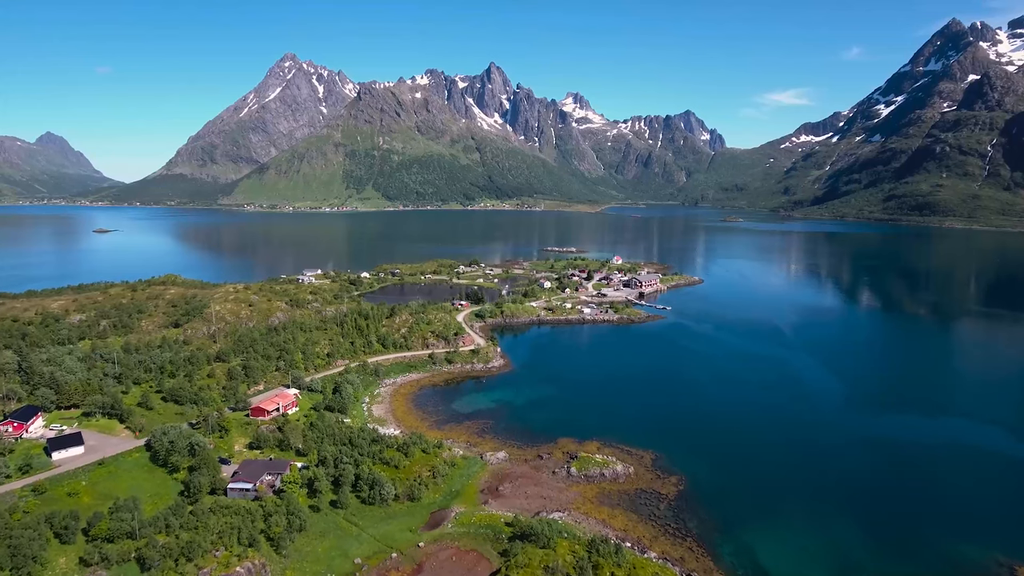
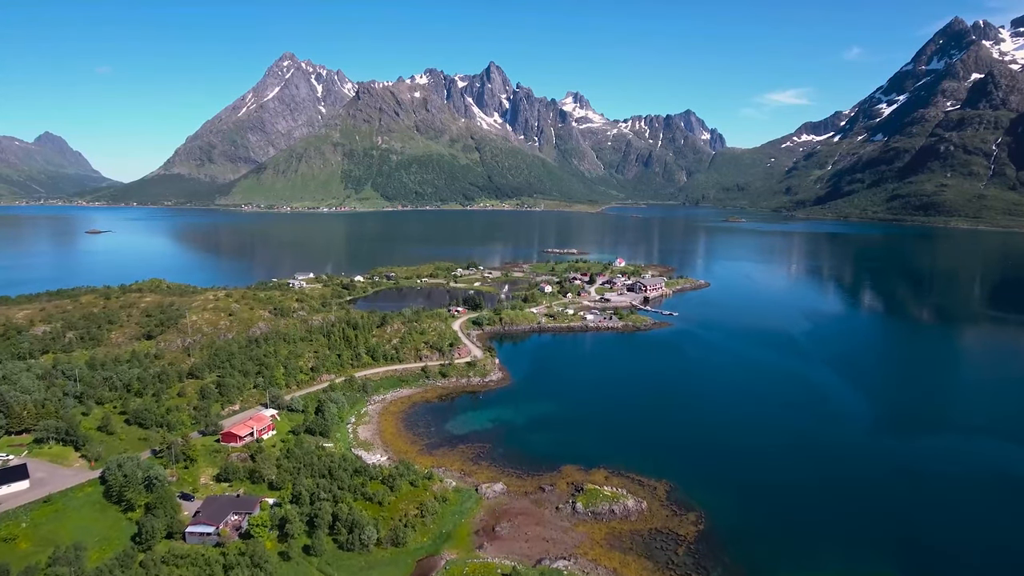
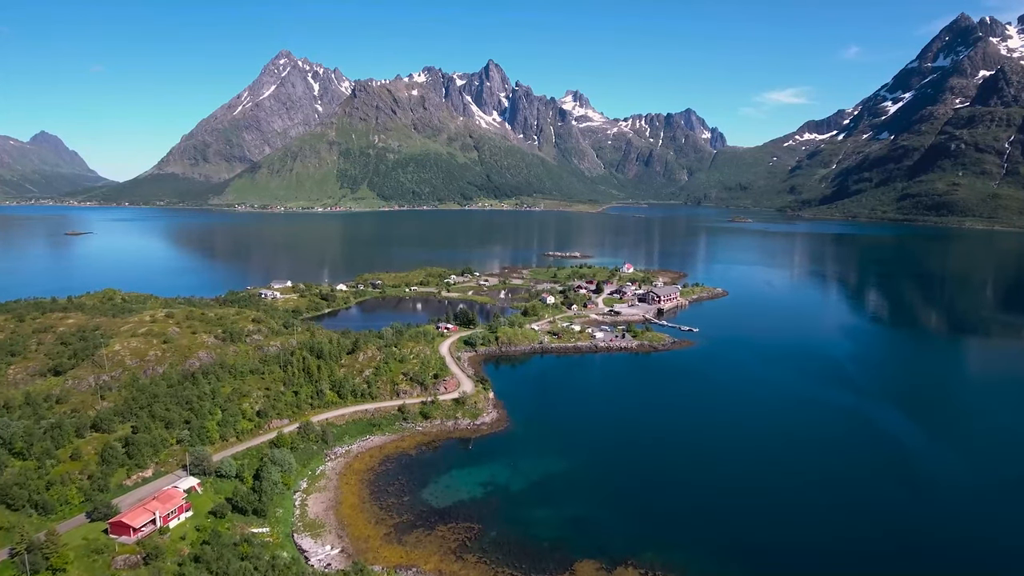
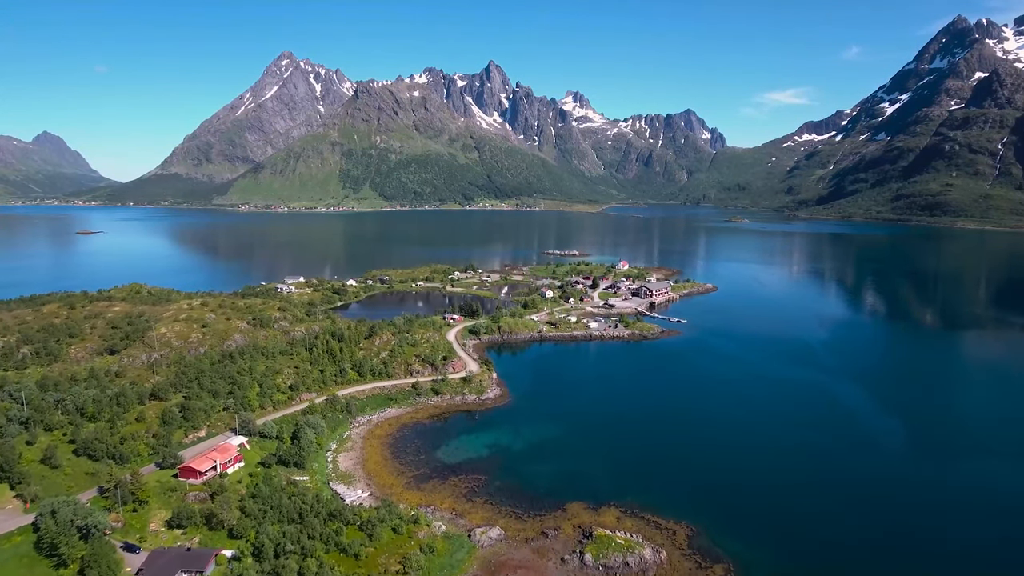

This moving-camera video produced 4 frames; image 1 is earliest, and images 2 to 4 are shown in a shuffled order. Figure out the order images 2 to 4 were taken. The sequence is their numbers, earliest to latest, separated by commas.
2, 4, 3
